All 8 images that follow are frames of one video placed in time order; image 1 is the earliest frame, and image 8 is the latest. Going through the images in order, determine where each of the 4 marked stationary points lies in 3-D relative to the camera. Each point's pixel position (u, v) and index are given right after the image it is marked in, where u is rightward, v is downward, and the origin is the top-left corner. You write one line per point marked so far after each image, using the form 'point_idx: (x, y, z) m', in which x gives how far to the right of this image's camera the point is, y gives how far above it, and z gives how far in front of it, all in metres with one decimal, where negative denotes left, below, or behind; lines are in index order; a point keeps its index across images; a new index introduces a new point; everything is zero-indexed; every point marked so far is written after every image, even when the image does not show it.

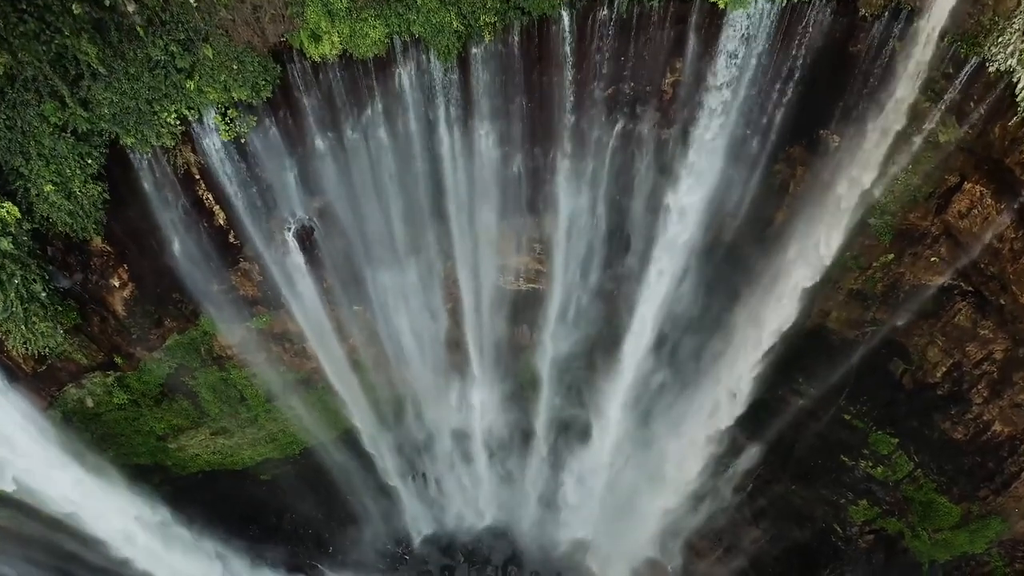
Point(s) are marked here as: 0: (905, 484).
0: (+6.9, -3.5, +11.8) m
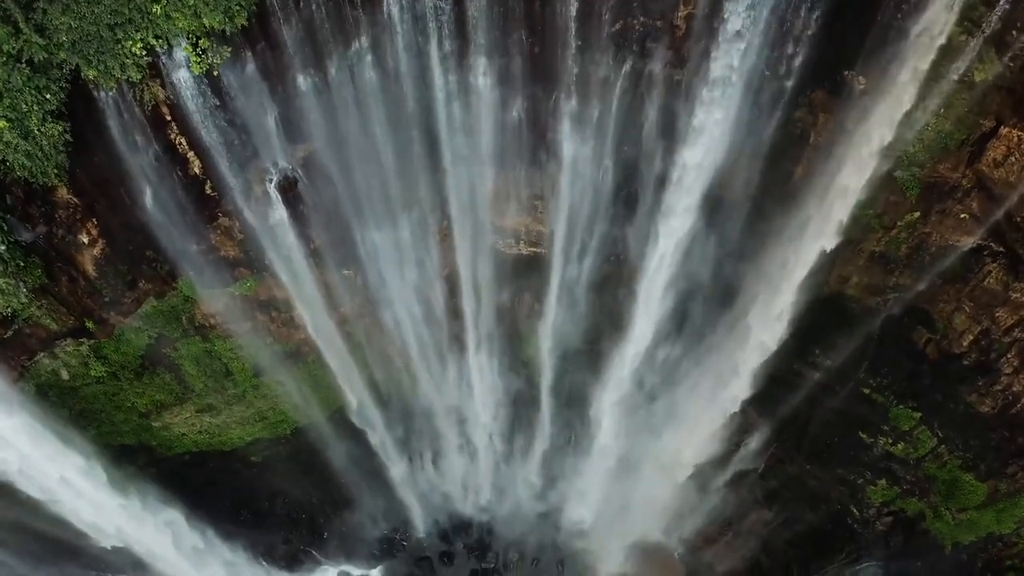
0: (+7.0, -2.9, +11.1) m
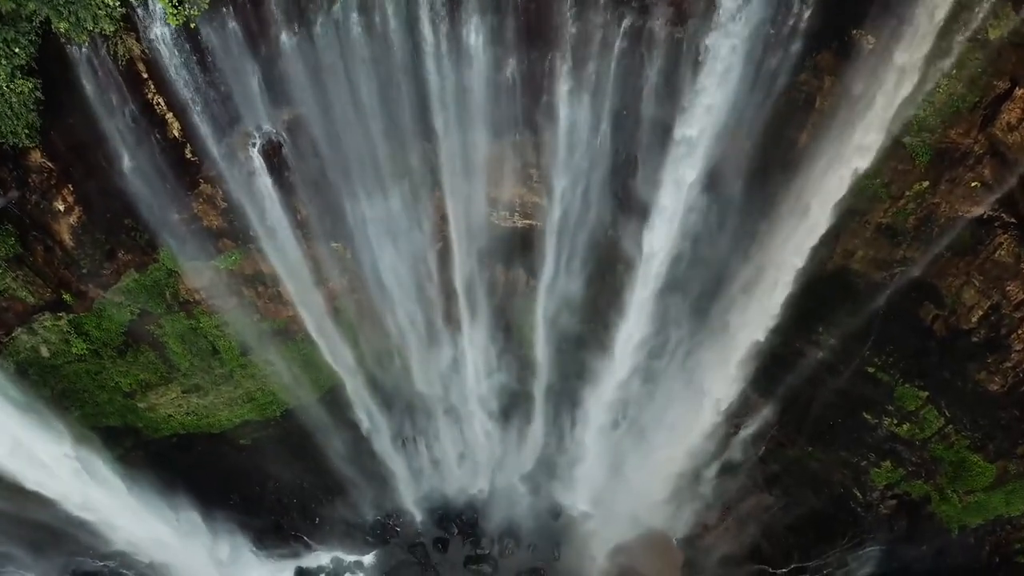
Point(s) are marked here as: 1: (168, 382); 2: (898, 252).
0: (+6.9, -2.5, +10.8) m
1: (-5.8, -1.6, +11.2) m
2: (+5.7, +0.5, +9.8) m
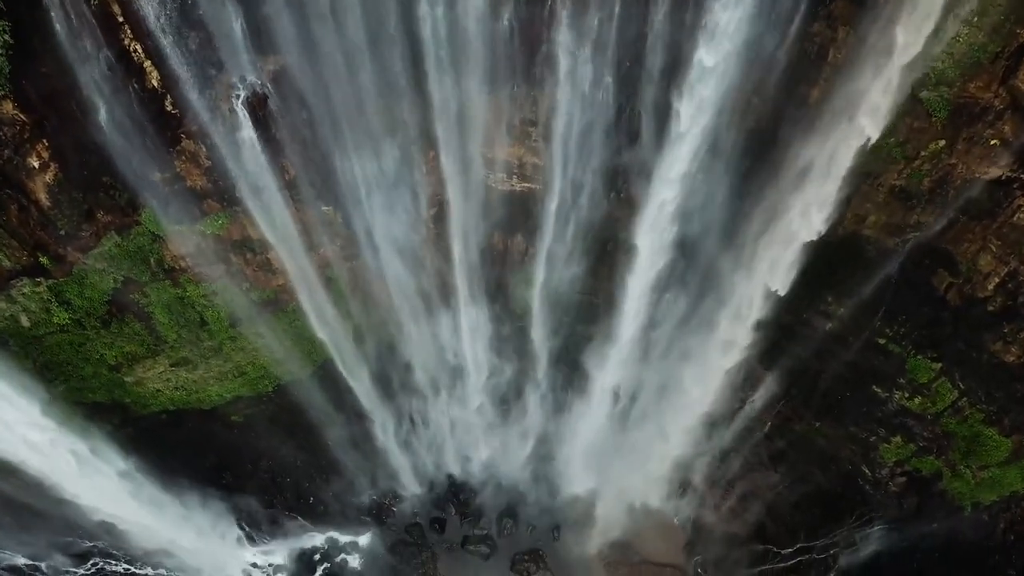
0: (+6.9, -2.0, +10.5) m
1: (-5.8, -1.1, +10.8) m
2: (+5.7, +1.0, +9.4) m
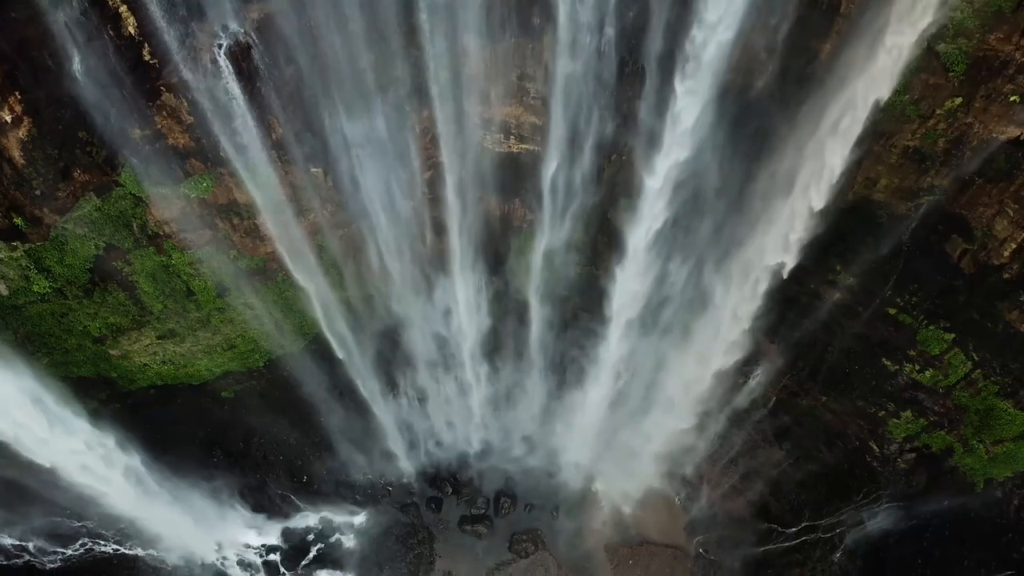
0: (+6.8, -1.5, +10.1) m
1: (-5.8, -0.6, +10.4) m
2: (+5.6, +1.5, +9.0) m
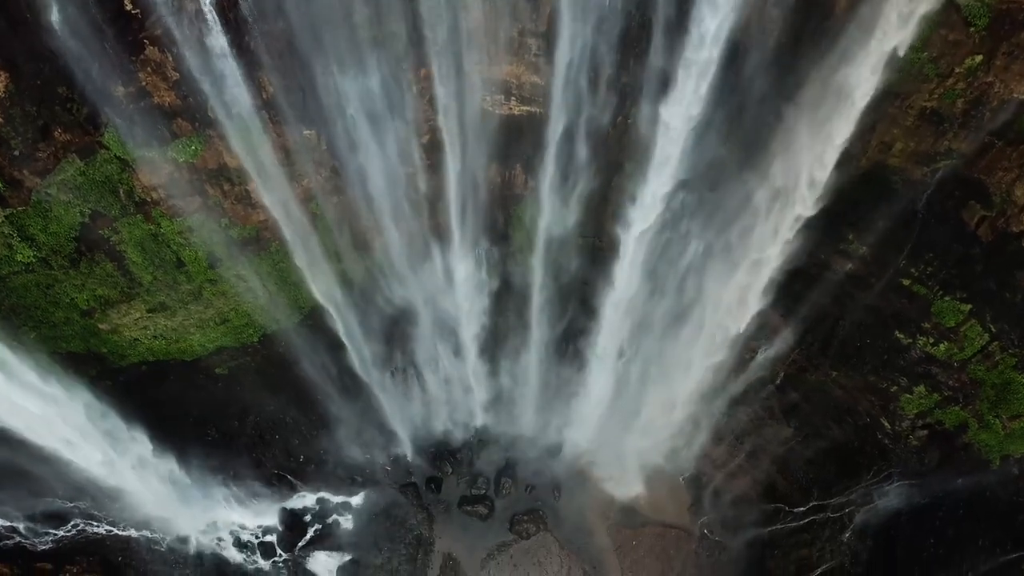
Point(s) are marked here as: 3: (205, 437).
0: (+6.8, -1.1, +9.8) m
1: (-5.8, -0.2, +10.1) m
2: (+5.6, +1.9, +8.7) m
3: (-5.6, -2.7, +12.1) m
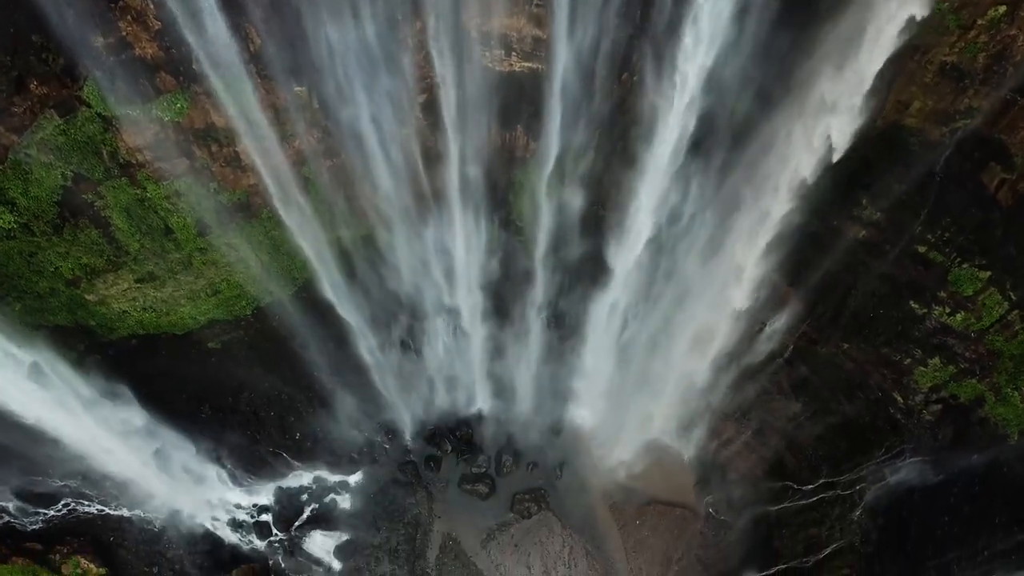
0: (+6.8, -0.6, +9.4) m
1: (-5.8, +0.3, +9.8) m
2: (+5.6, +2.4, +8.3) m
3: (-5.6, -2.2, +11.8) m
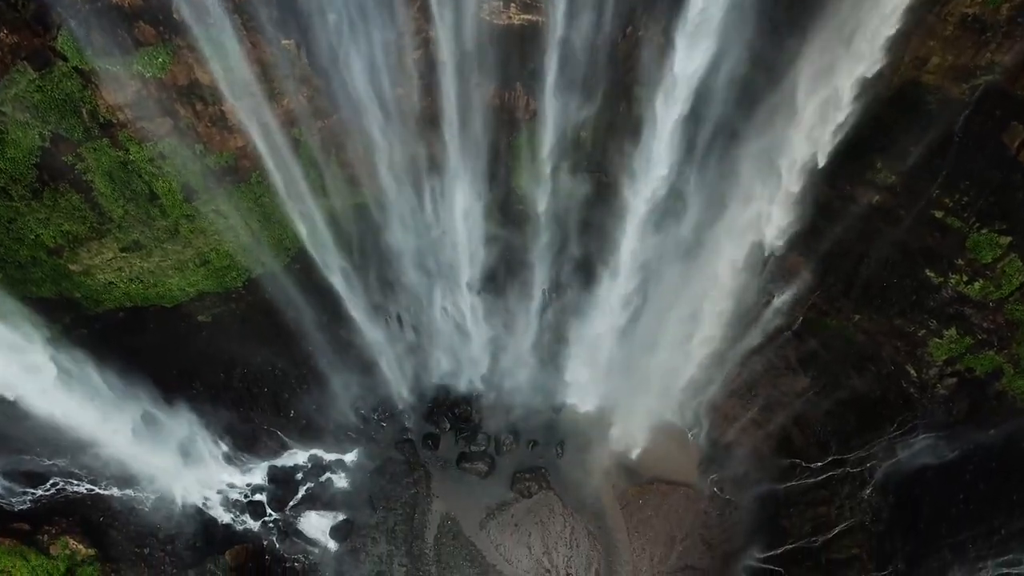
0: (+6.8, -0.2, +9.0) m
1: (-5.8, +0.7, +9.4) m
2: (+5.6, +2.8, +7.8) m
3: (-5.6, -1.8, +11.4) m
